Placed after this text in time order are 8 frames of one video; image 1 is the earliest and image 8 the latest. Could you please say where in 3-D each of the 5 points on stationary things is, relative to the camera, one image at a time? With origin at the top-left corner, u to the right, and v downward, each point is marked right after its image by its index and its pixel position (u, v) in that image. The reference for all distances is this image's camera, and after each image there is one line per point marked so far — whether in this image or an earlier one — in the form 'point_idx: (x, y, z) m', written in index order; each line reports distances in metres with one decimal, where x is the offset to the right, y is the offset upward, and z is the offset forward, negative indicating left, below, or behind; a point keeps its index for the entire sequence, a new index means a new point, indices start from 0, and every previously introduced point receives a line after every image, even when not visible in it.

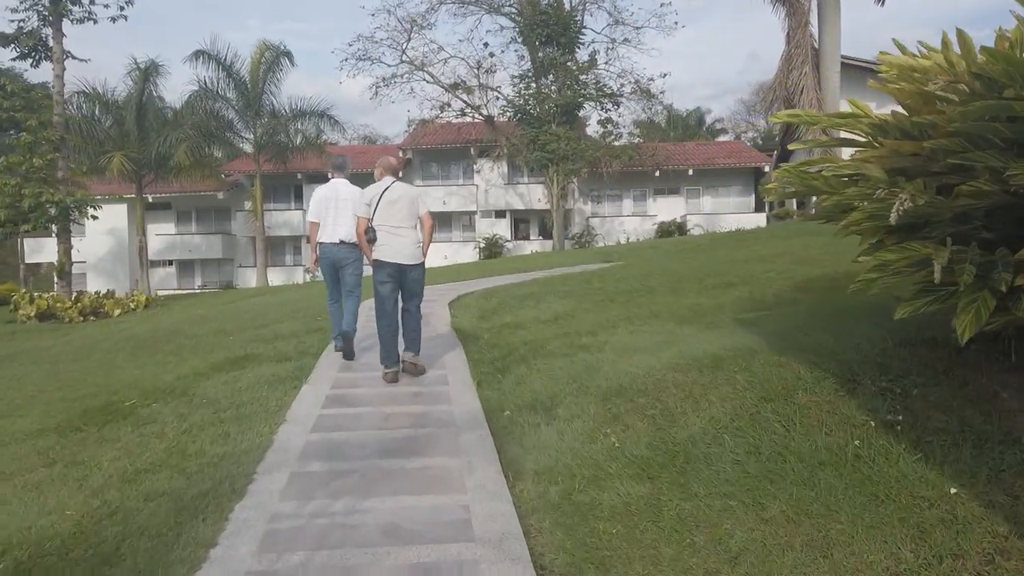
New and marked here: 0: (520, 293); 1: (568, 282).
0: (+0.1, -0.1, +10.9) m
1: (+0.9, +0.1, +11.4) m
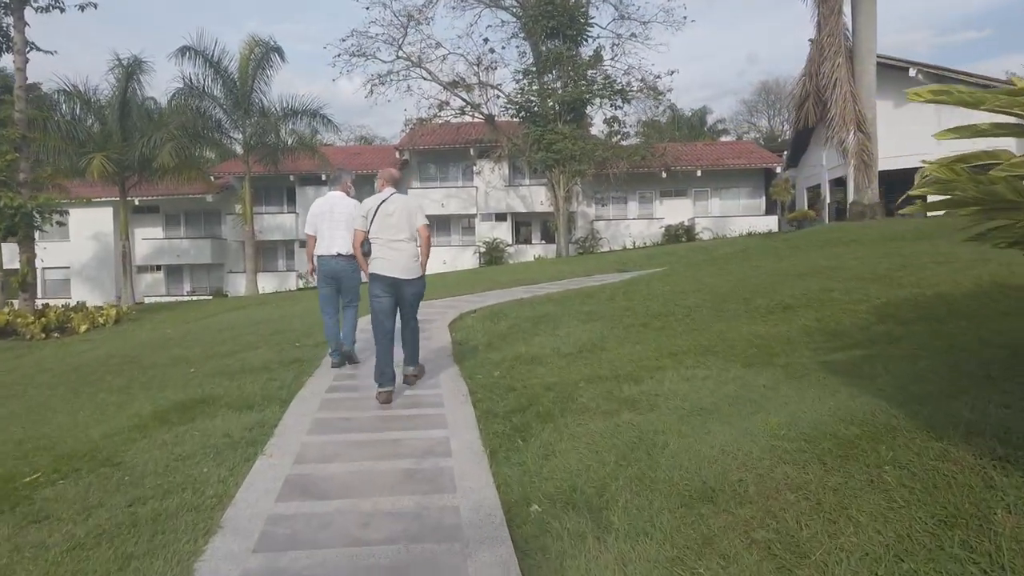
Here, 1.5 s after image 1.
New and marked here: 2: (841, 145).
0: (+0.3, -0.3, +9.4) m
1: (+1.0, -0.1, +9.9) m
2: (+6.8, +3.0, +15.6) m
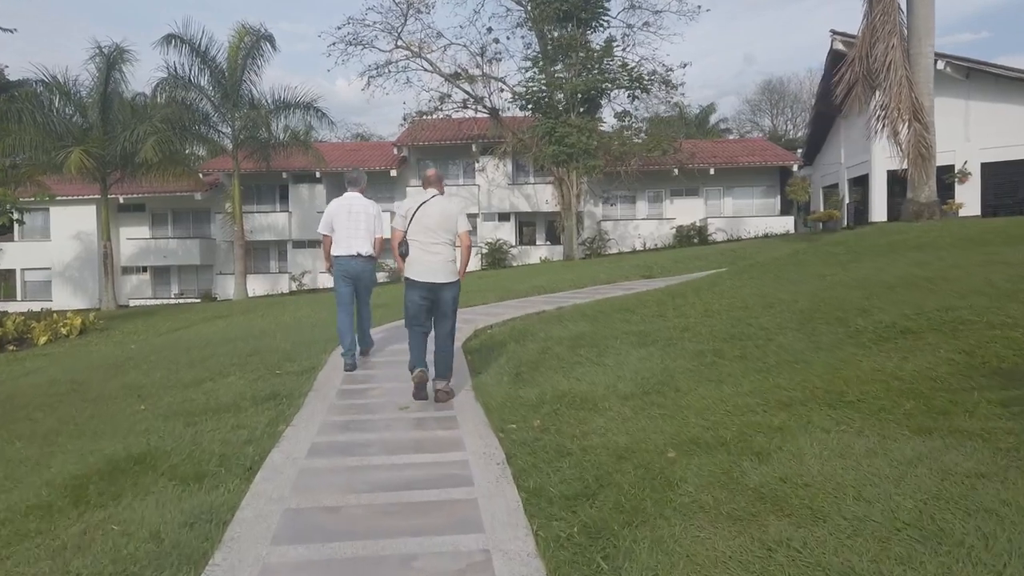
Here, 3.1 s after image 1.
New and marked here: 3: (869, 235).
0: (+0.6, -0.4, +7.7) m
1: (+1.3, -0.3, +8.2) m
2: (+7.0, +2.8, +13.9) m
3: (+6.3, +0.9, +13.2) m
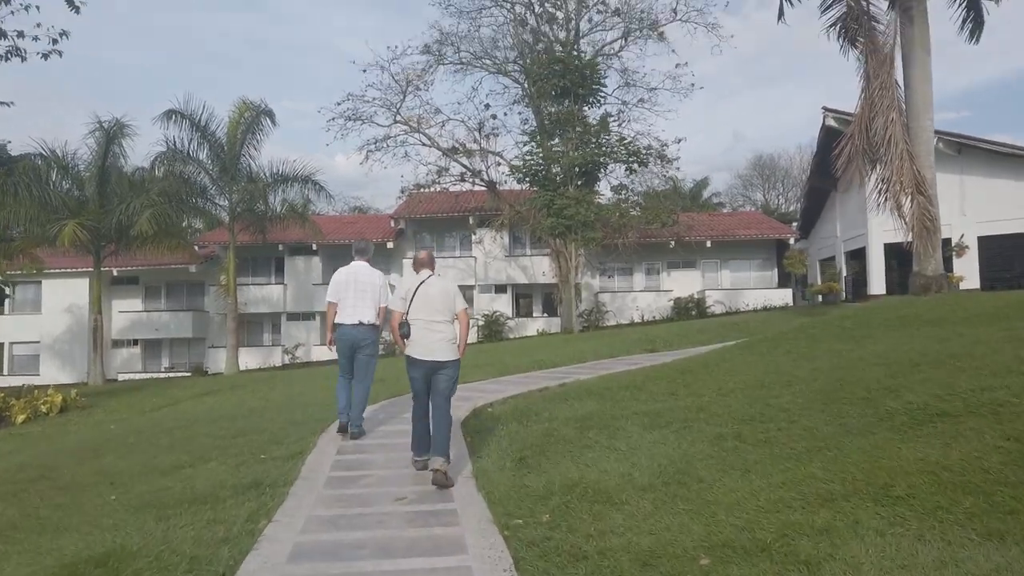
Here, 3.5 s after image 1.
0: (+0.6, -1.2, +7.2) m
1: (+1.3, -1.1, +7.8) m
2: (+7.0, +1.5, +13.8) m
3: (+6.3, -0.3, +12.9) m
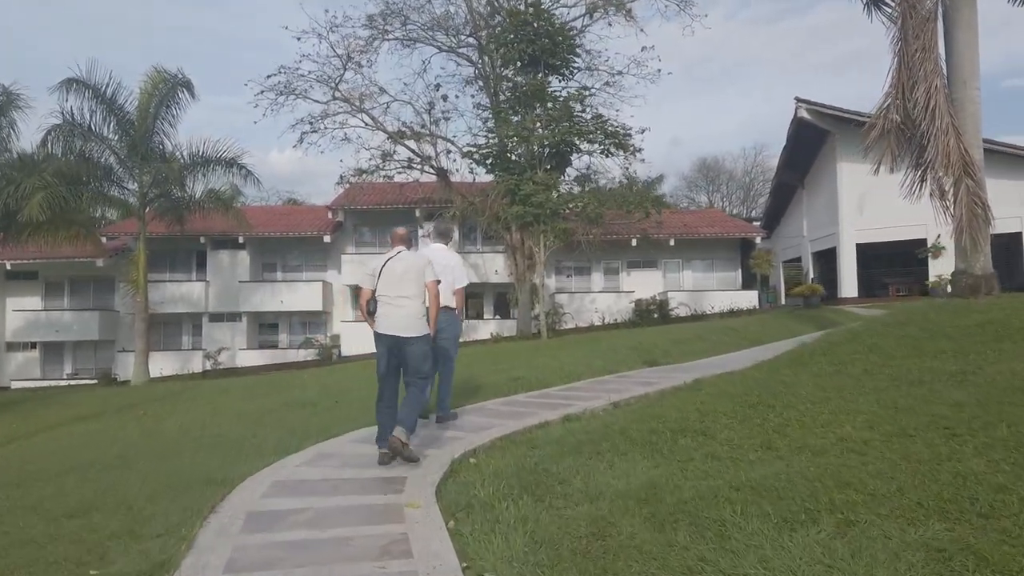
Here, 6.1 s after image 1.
0: (+0.6, -1.1, +4.5) m
1: (+1.3, -1.0, +5.1) m
2: (+6.6, +1.5, +11.6) m
3: (+5.9, -0.3, +10.6) m
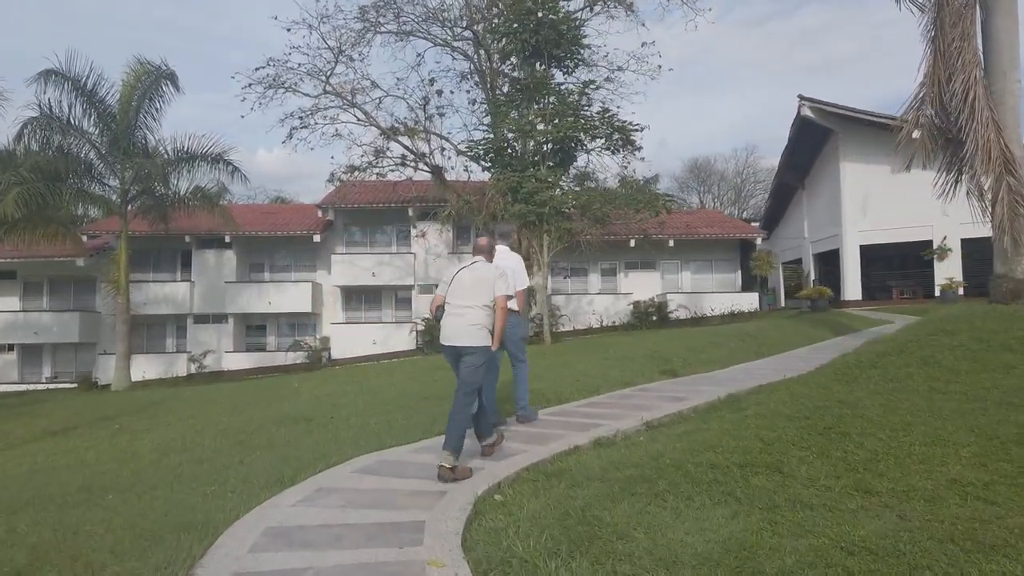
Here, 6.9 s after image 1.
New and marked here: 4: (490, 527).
0: (+0.9, -1.2, +3.7) m
1: (+1.6, -1.1, +4.3) m
2: (+6.7, +1.4, +10.8) m
3: (+6.0, -0.4, +9.9) m
4: (-0.1, -1.4, +4.4) m
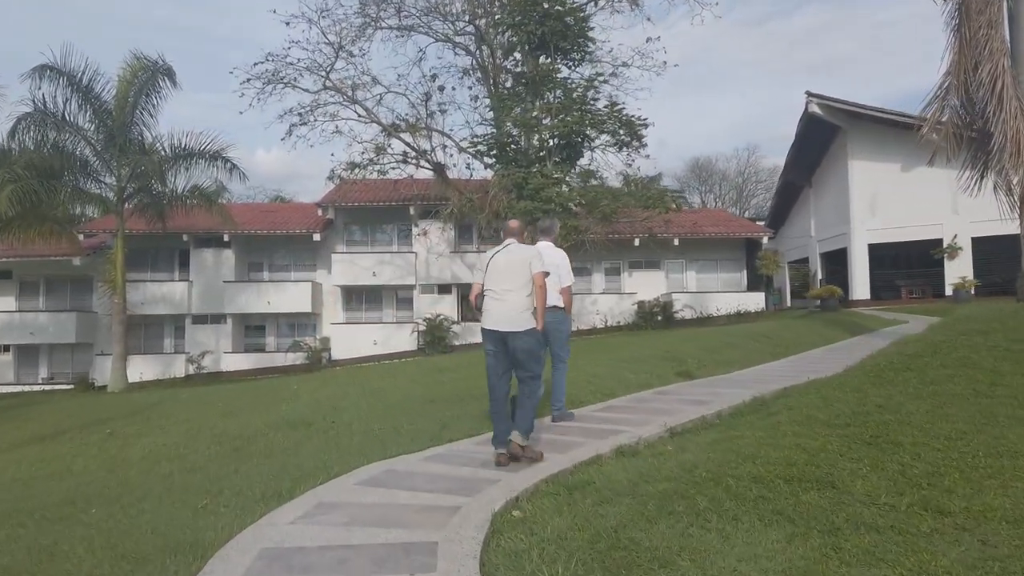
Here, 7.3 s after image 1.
0: (+1.0, -1.2, +3.2) m
1: (+1.7, -1.1, +3.9) m
2: (+6.8, +1.4, +10.4) m
3: (+6.1, -0.4, +9.4) m
4: (0.0, -1.3, +4.0) m
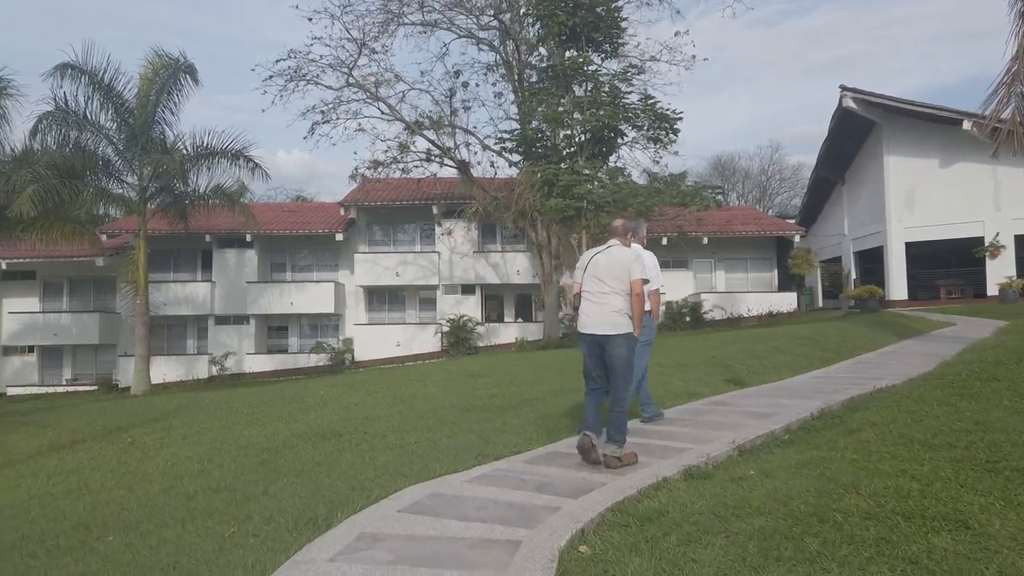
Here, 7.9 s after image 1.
0: (+1.3, -1.2, +2.6) m
1: (+2.0, -1.1, +3.3) m
2: (+7.3, +1.4, +9.6) m
3: (+6.6, -0.4, +8.7) m
4: (+0.3, -1.4, +3.4) m
